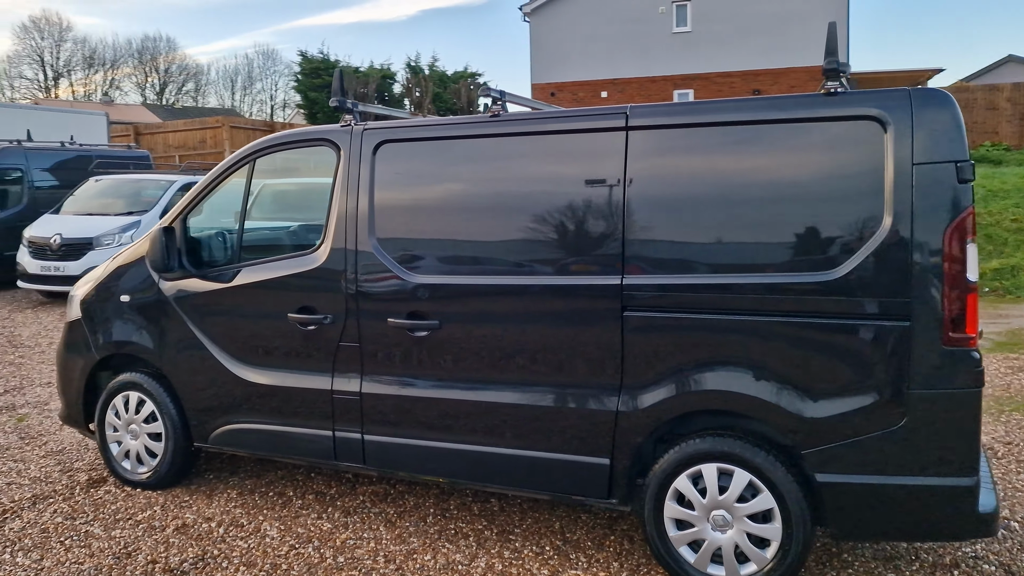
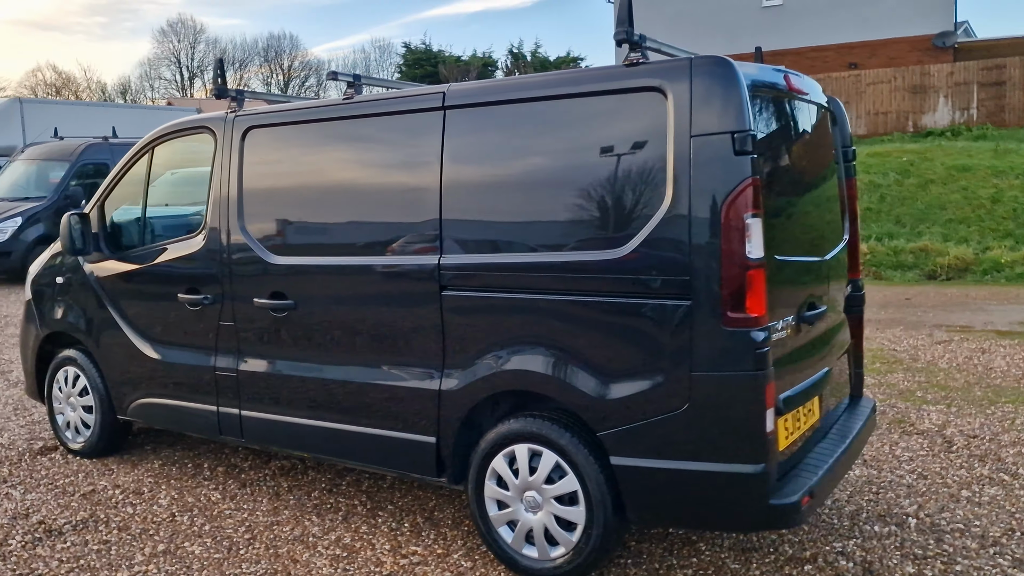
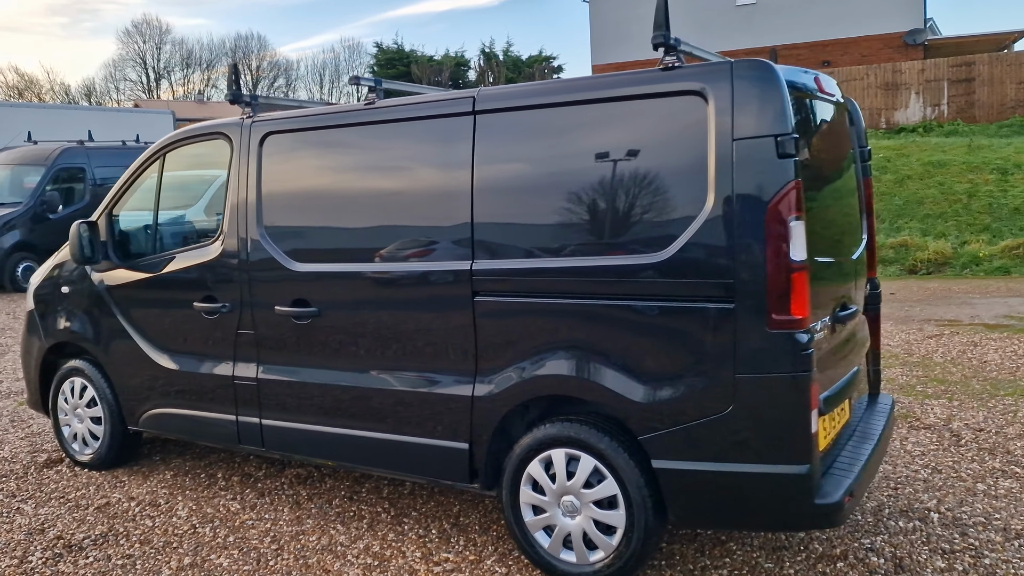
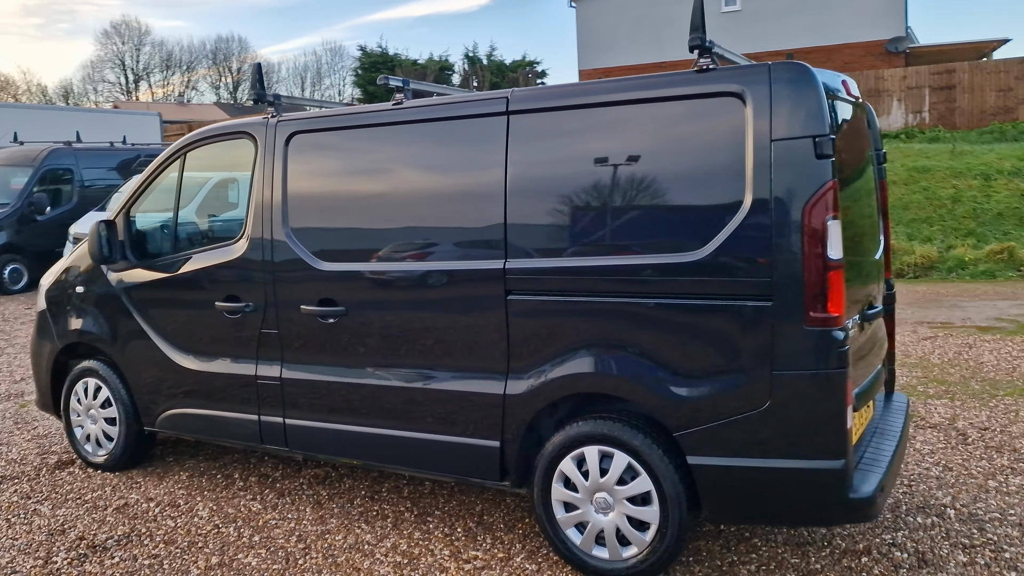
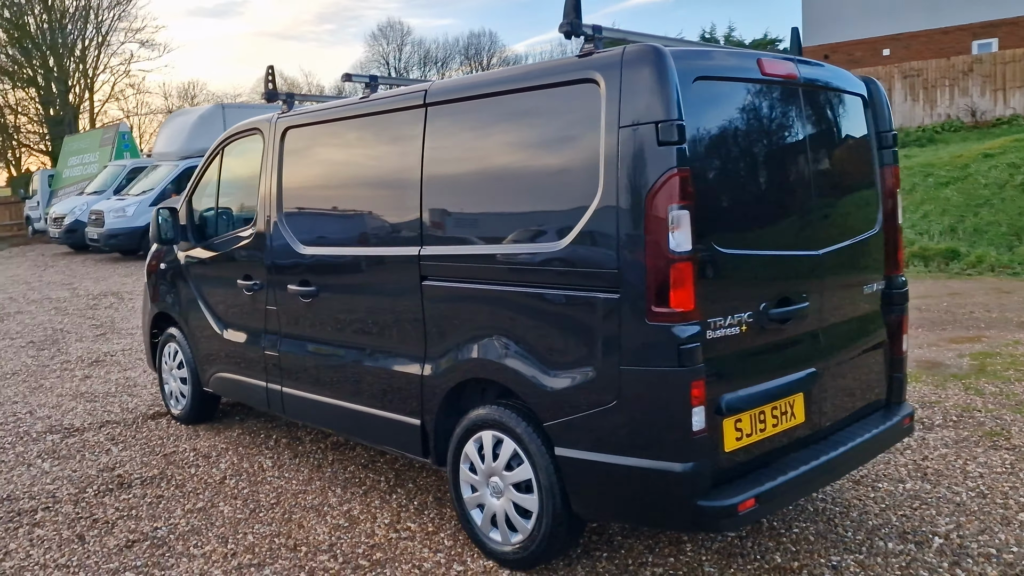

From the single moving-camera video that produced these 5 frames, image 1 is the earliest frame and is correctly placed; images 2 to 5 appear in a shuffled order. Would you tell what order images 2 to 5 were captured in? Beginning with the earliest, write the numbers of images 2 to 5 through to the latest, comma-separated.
4, 3, 2, 5
